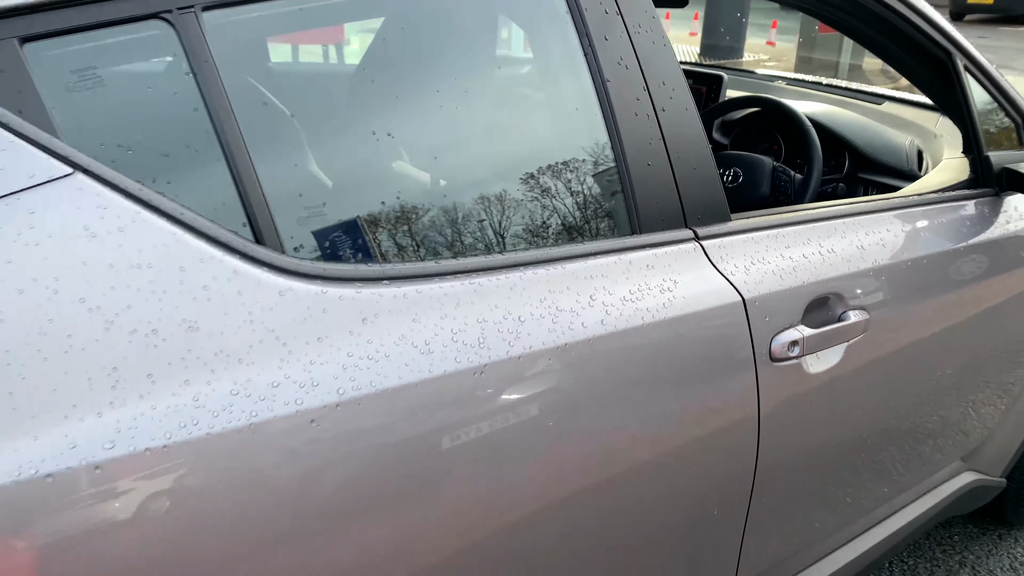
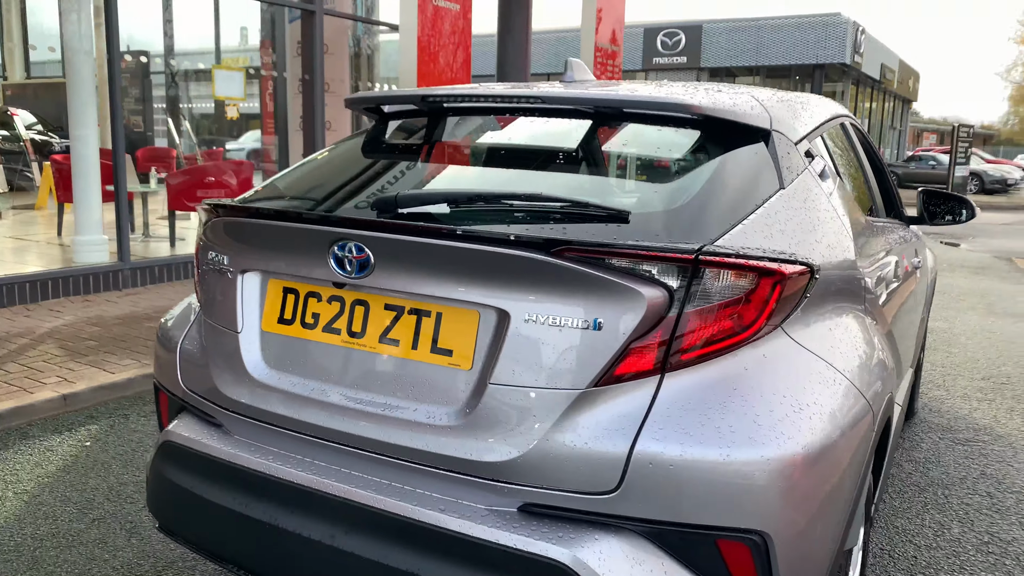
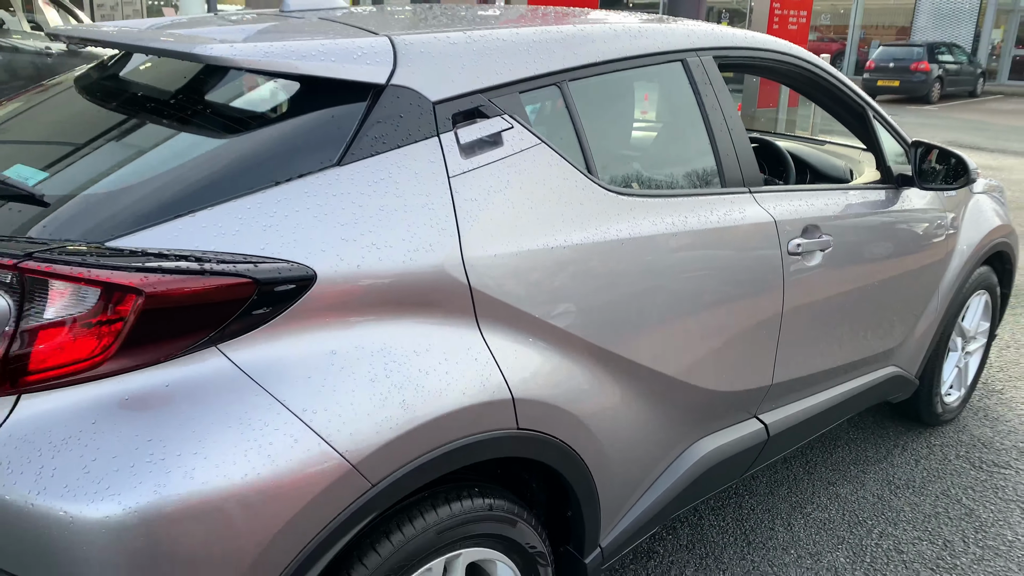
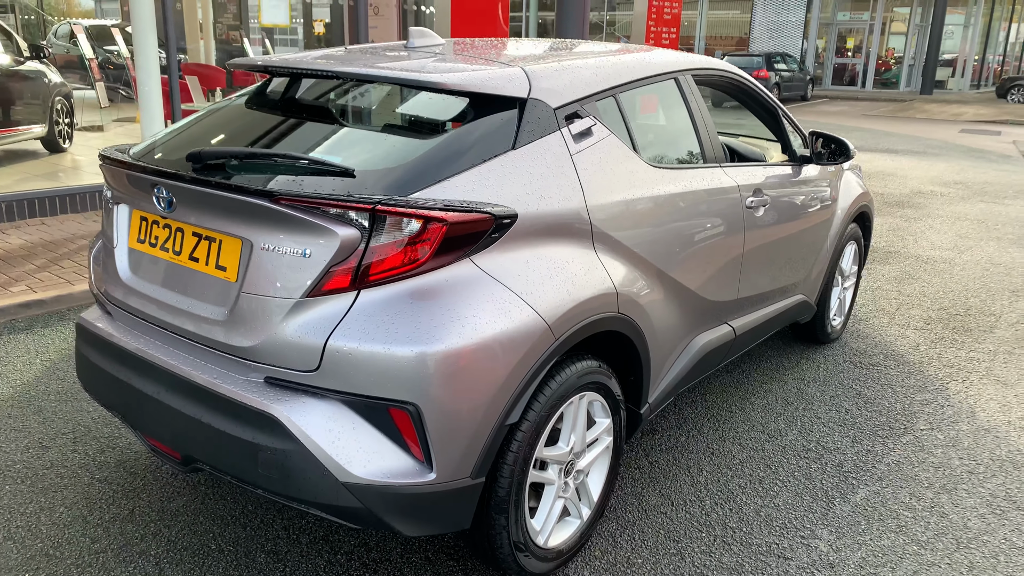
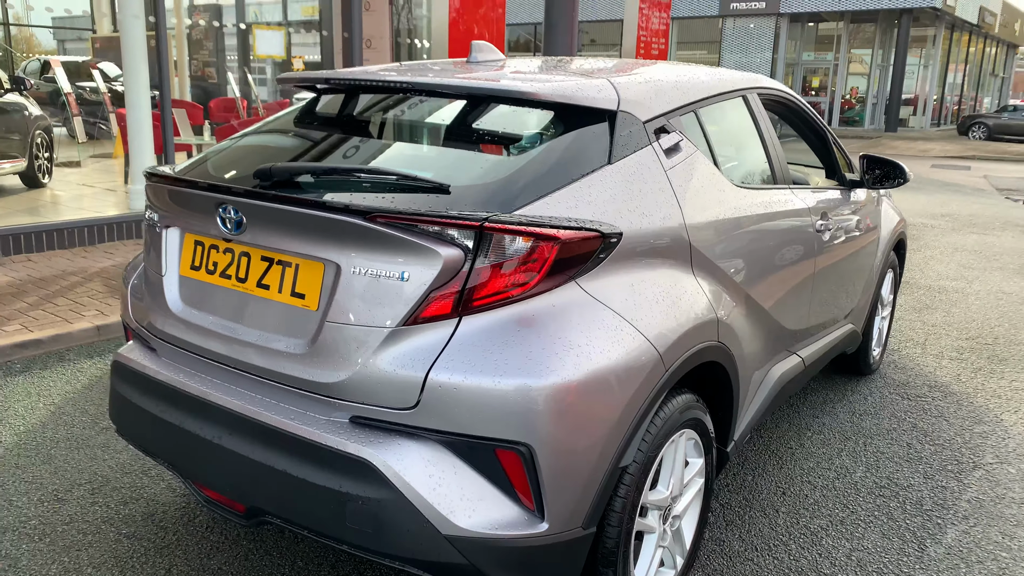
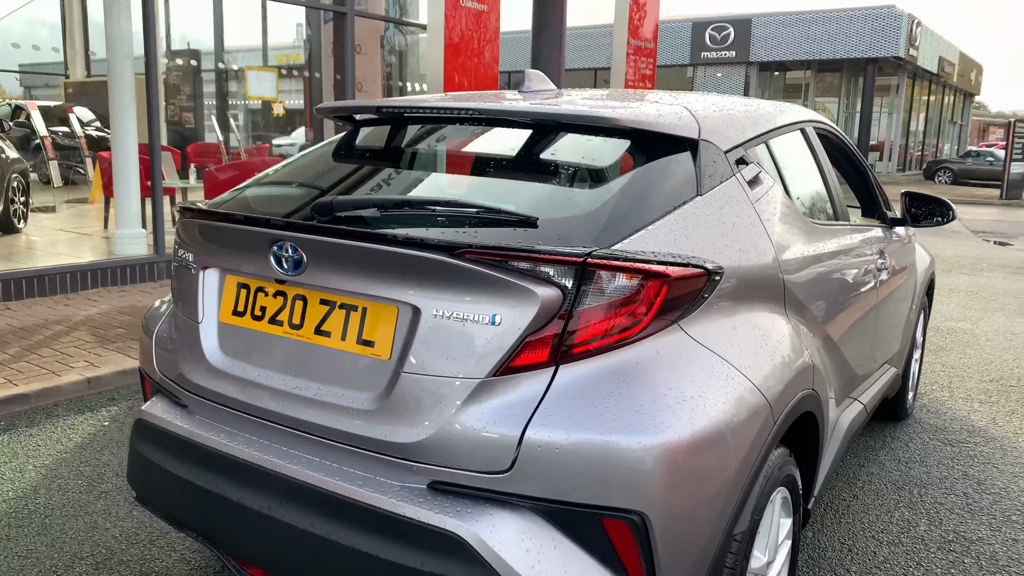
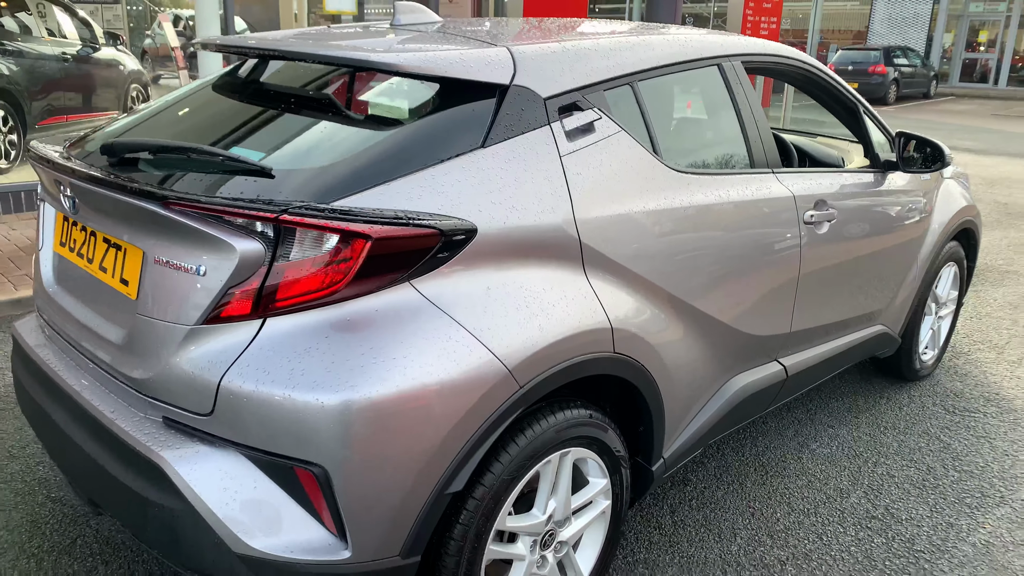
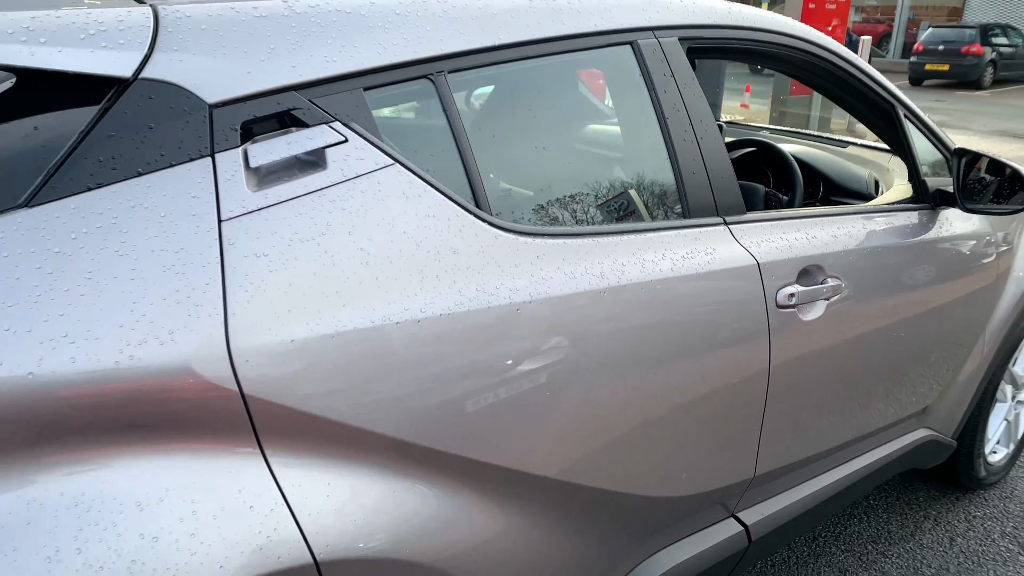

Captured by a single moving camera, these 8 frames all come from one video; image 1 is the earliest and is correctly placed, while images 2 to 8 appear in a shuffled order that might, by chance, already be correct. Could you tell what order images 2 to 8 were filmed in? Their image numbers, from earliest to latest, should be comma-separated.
8, 3, 7, 4, 5, 6, 2
